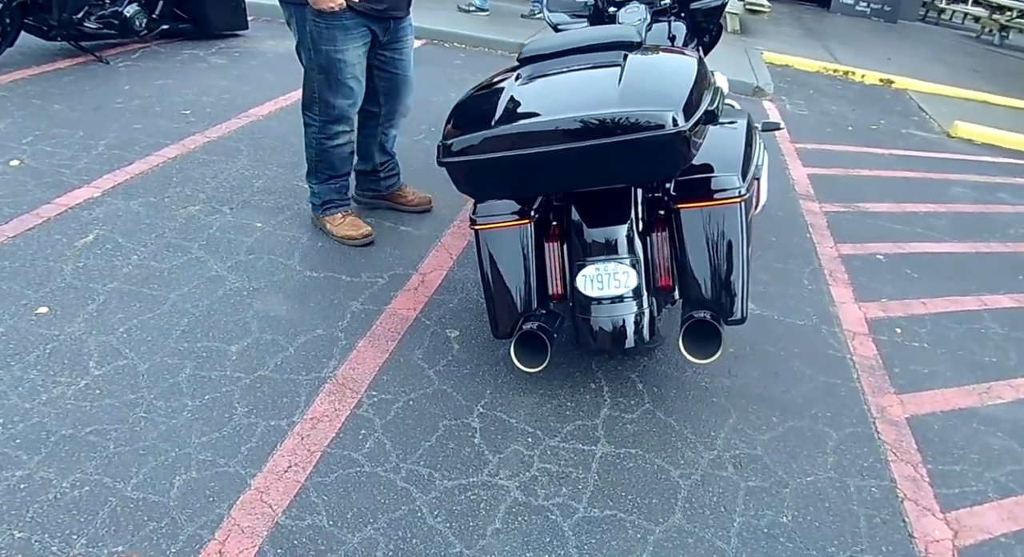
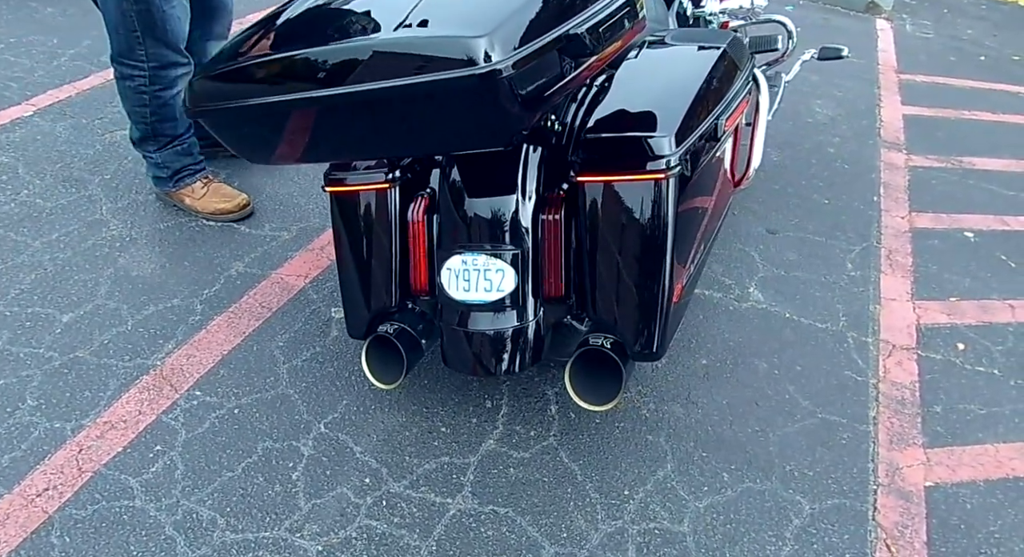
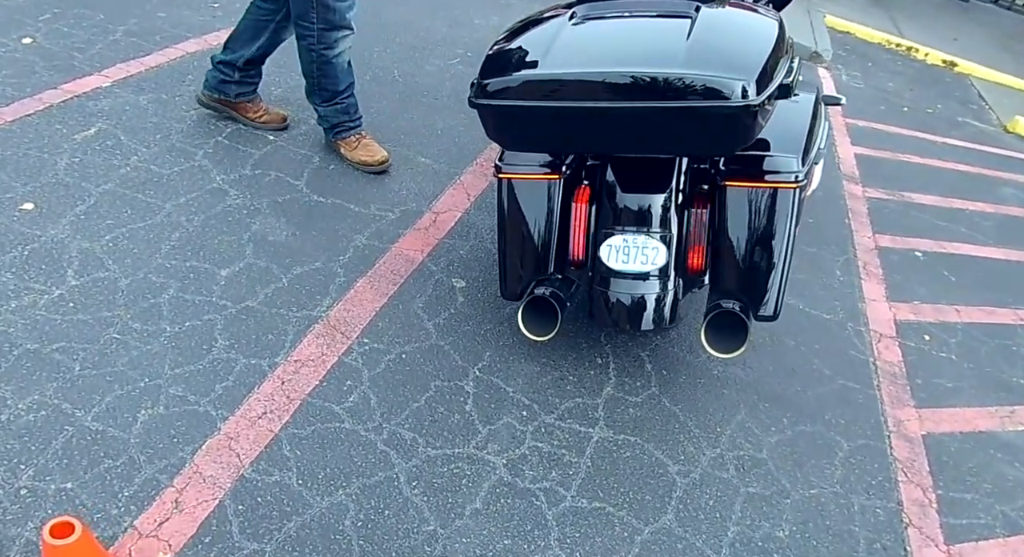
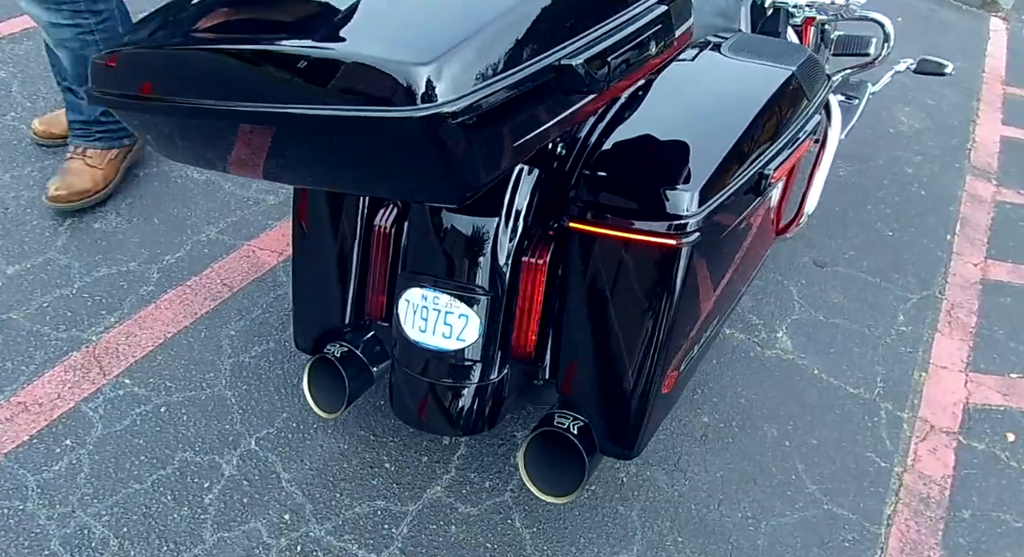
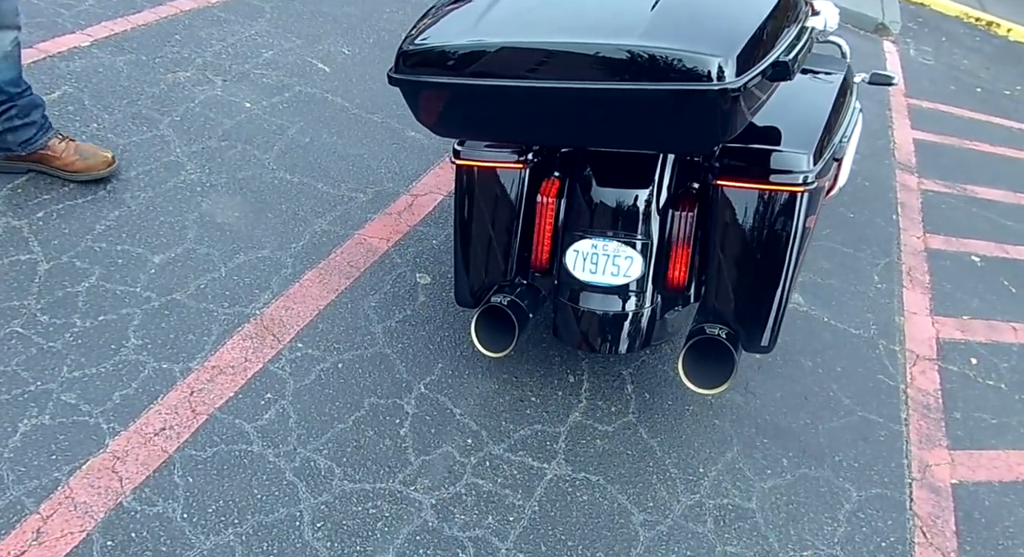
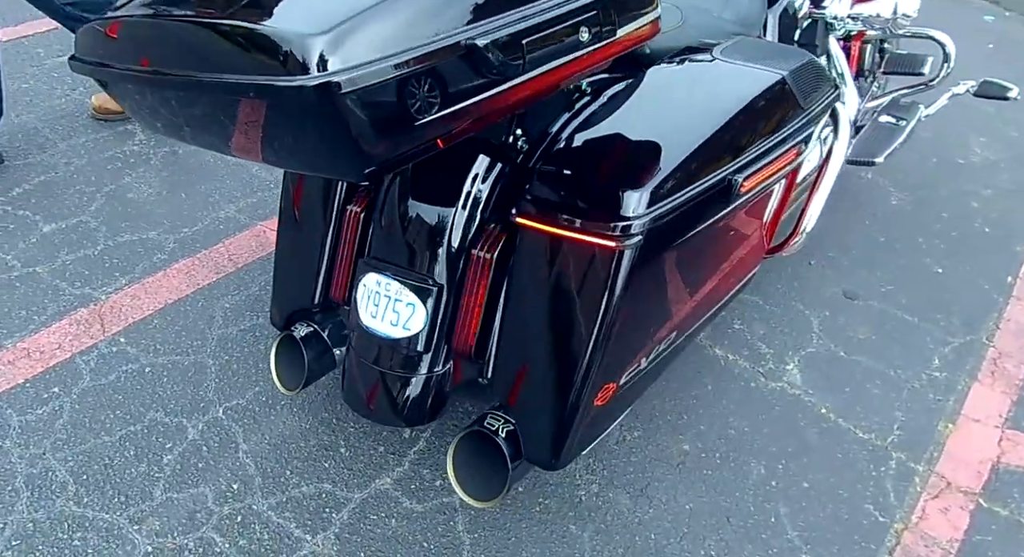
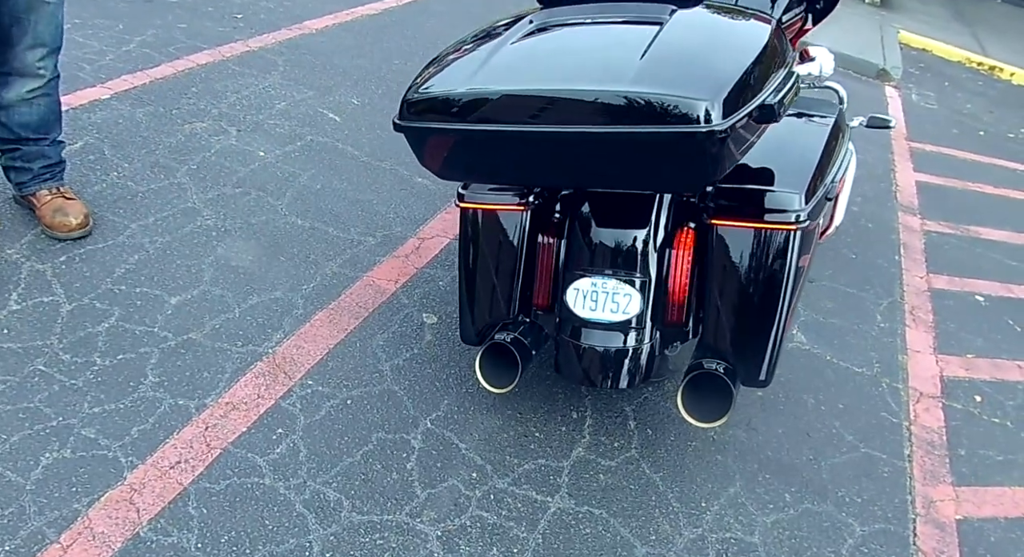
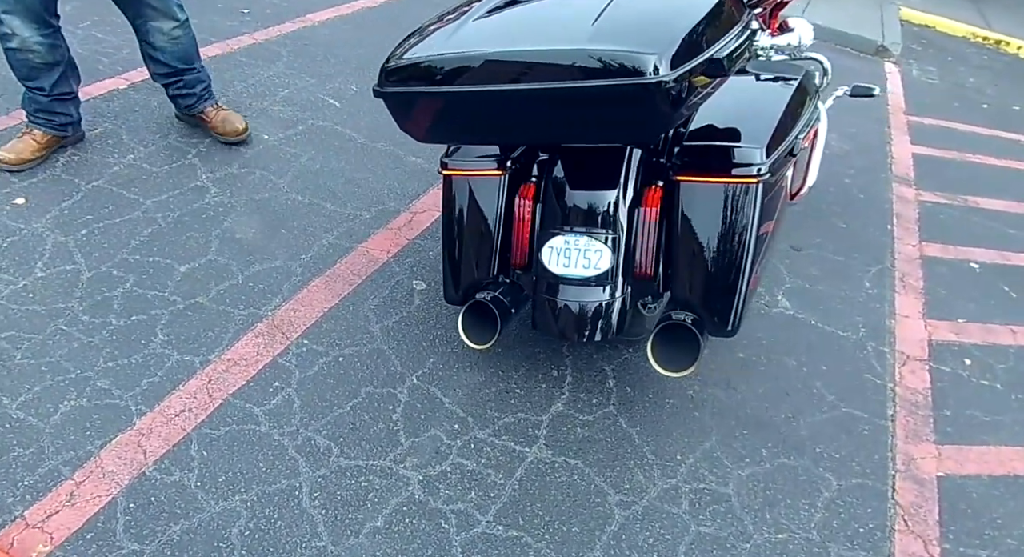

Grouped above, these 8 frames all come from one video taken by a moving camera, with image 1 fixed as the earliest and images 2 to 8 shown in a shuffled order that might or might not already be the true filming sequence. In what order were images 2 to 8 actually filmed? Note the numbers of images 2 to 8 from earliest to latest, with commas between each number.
3, 8, 7, 5, 2, 4, 6
